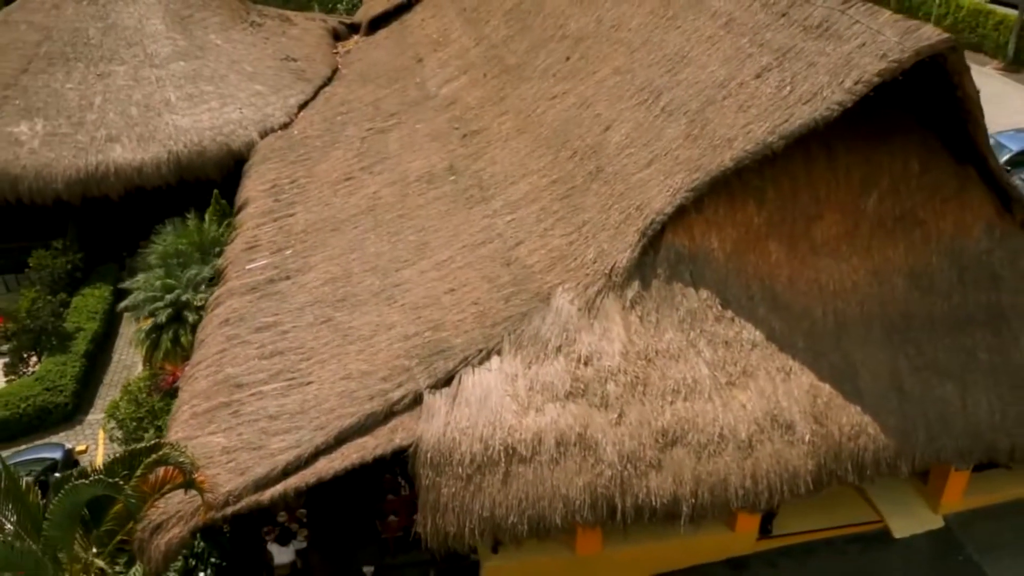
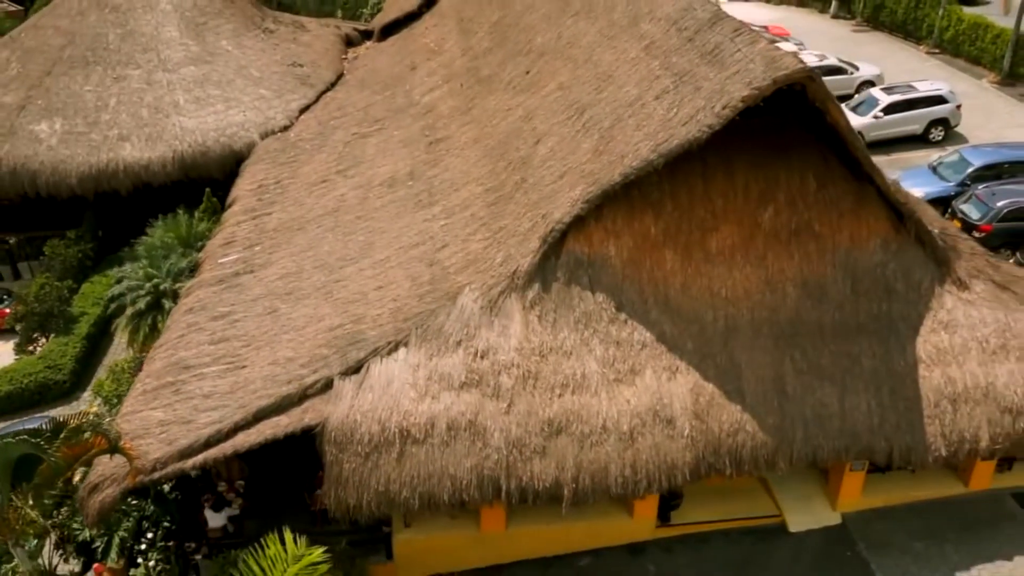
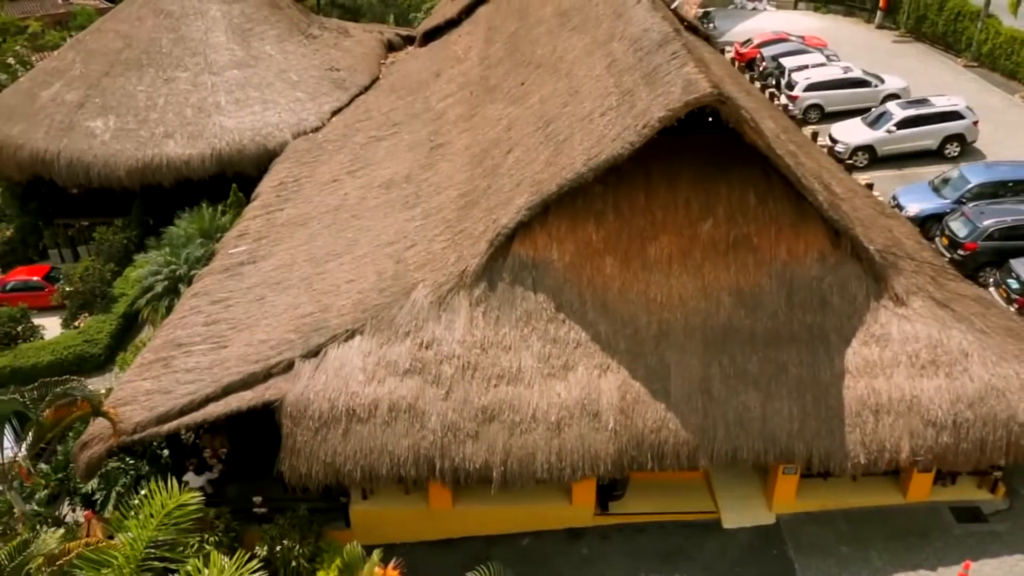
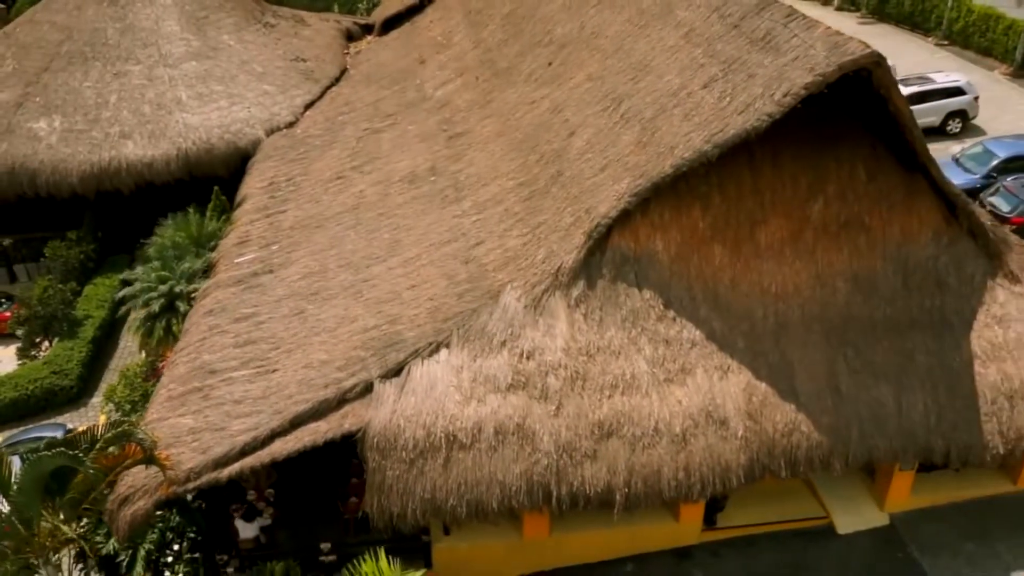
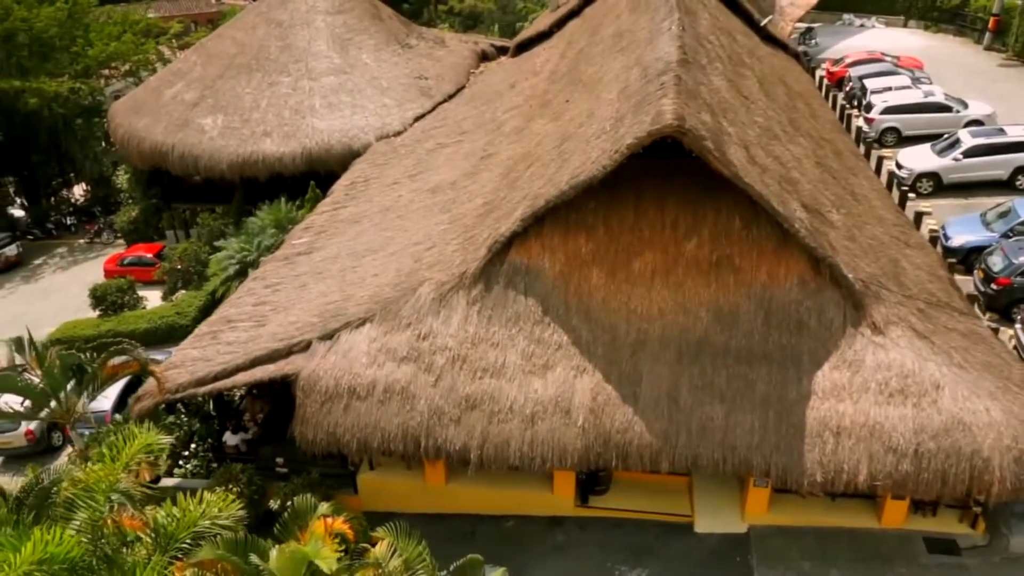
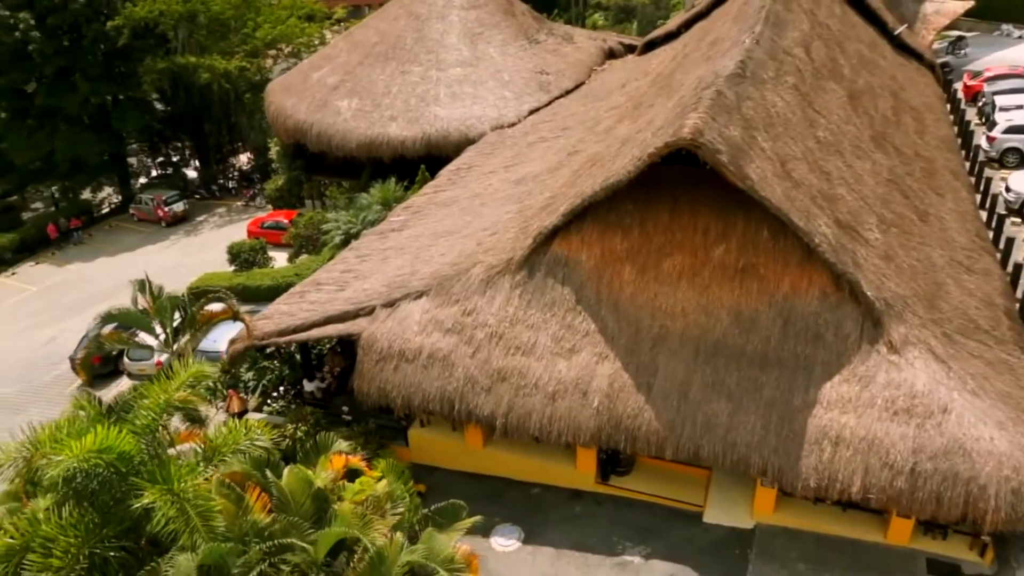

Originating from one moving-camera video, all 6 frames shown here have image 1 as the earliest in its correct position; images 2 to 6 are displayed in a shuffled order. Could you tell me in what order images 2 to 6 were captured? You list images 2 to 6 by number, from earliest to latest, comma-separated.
4, 2, 3, 5, 6
